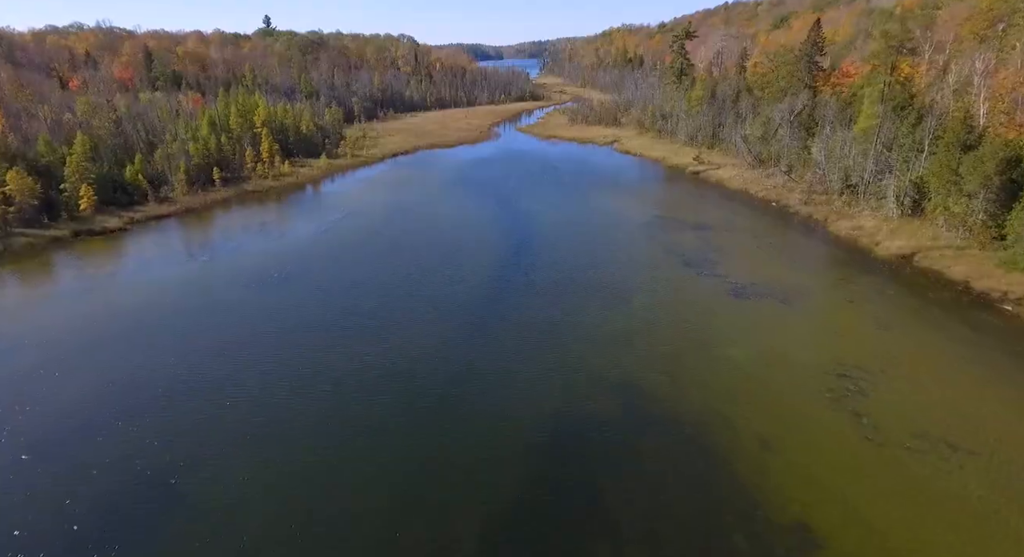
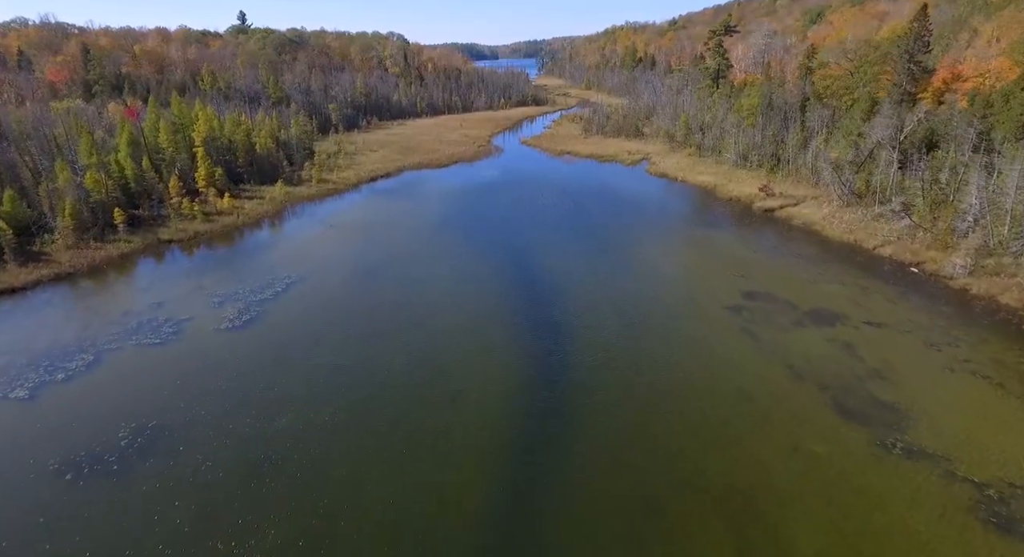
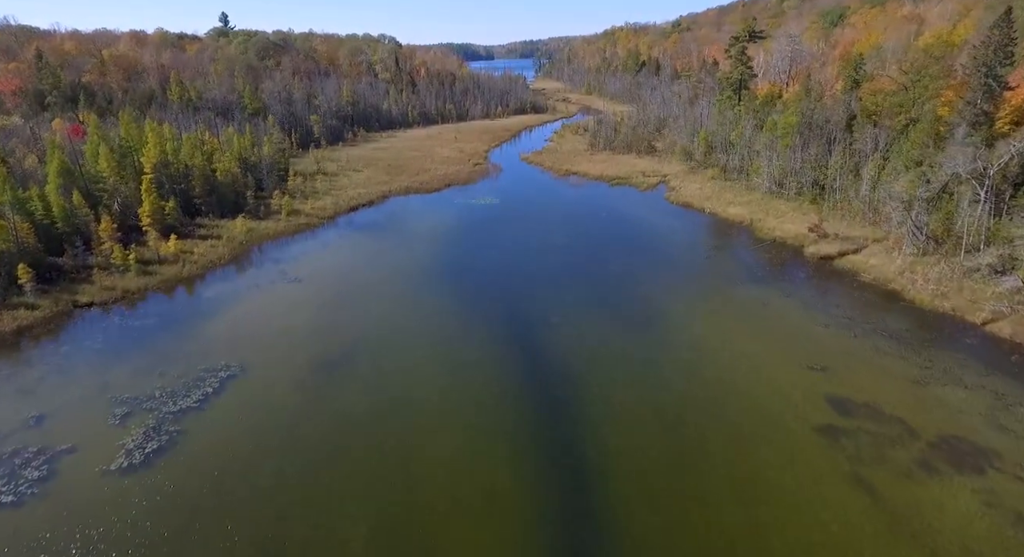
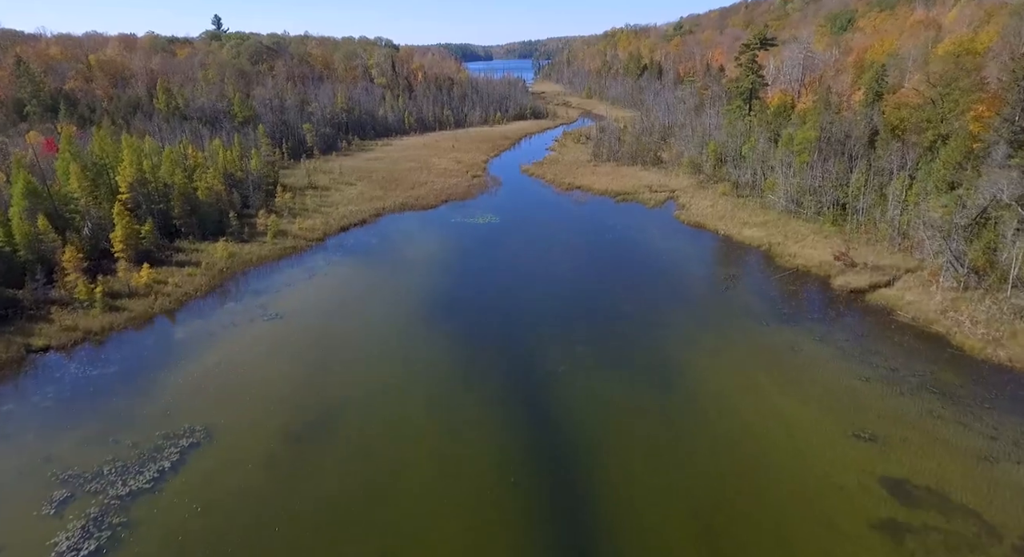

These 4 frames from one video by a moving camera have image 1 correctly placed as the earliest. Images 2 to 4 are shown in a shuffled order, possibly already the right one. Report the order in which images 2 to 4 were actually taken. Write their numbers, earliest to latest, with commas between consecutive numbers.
2, 3, 4
